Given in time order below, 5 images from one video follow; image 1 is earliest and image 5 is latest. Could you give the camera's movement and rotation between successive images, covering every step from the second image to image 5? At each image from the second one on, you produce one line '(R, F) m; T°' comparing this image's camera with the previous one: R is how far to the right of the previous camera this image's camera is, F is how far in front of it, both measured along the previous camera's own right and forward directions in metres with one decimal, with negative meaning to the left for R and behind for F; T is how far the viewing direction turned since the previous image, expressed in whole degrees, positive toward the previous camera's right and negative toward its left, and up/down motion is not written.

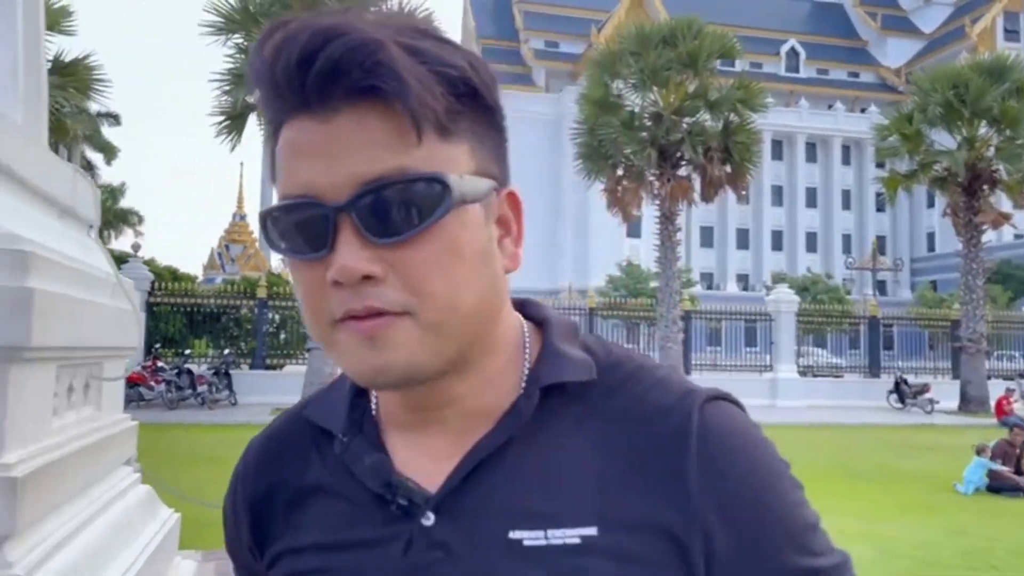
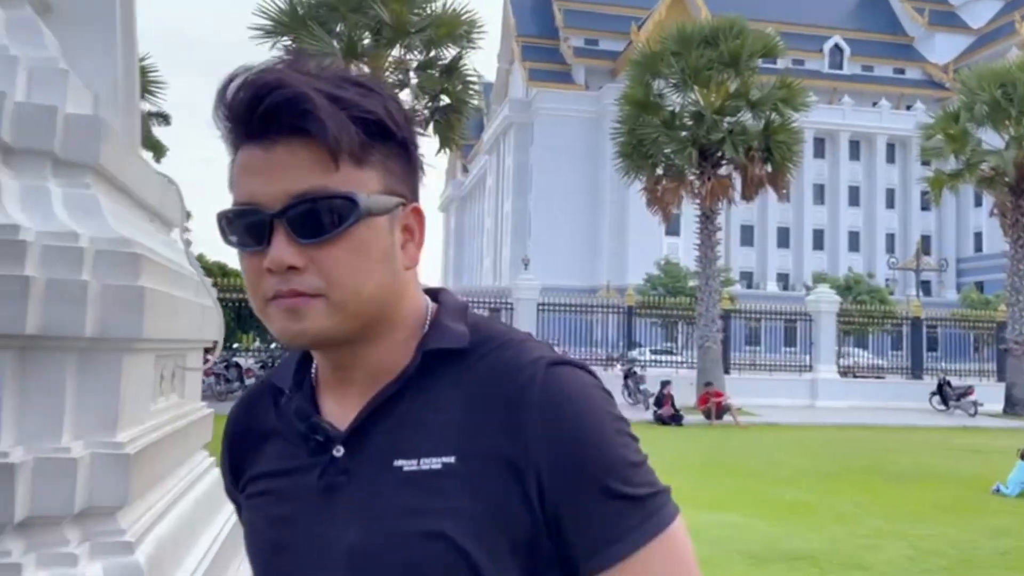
(-0.1, -0.3) m; -3°
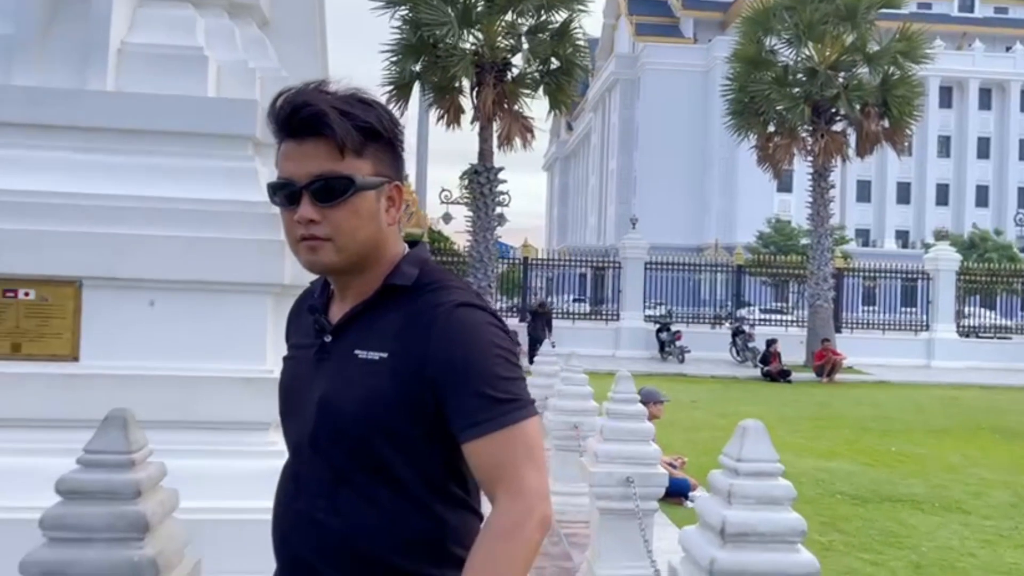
(-0.1, -0.9) m; -7°
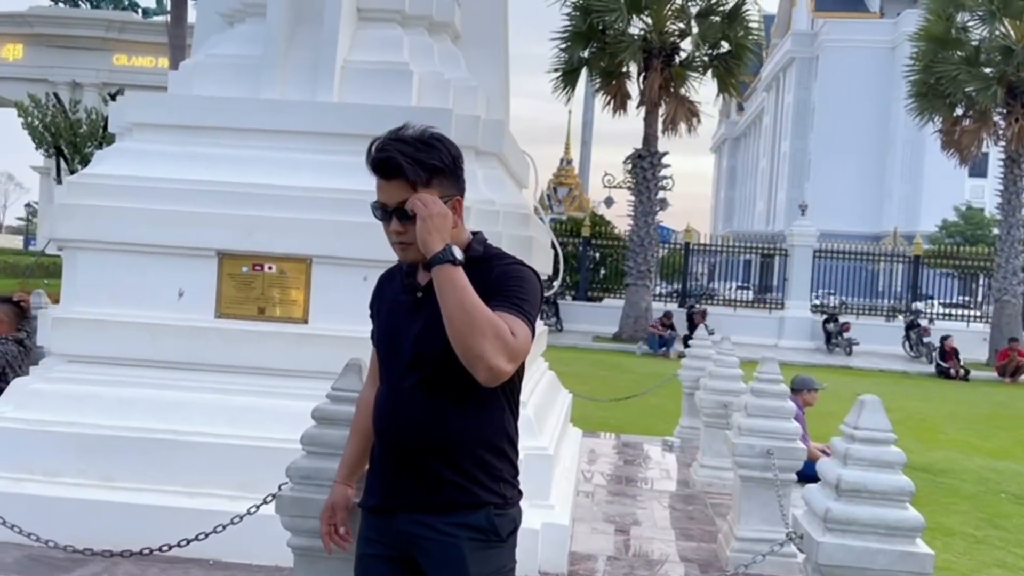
(0.0, -0.6) m; -11°
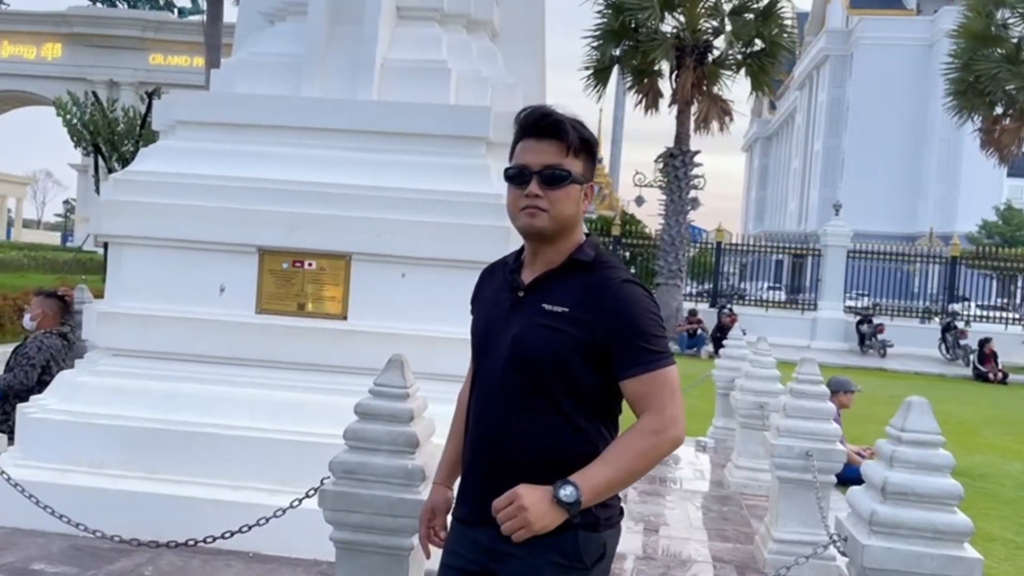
(-0.1, 0.0) m; -2°
